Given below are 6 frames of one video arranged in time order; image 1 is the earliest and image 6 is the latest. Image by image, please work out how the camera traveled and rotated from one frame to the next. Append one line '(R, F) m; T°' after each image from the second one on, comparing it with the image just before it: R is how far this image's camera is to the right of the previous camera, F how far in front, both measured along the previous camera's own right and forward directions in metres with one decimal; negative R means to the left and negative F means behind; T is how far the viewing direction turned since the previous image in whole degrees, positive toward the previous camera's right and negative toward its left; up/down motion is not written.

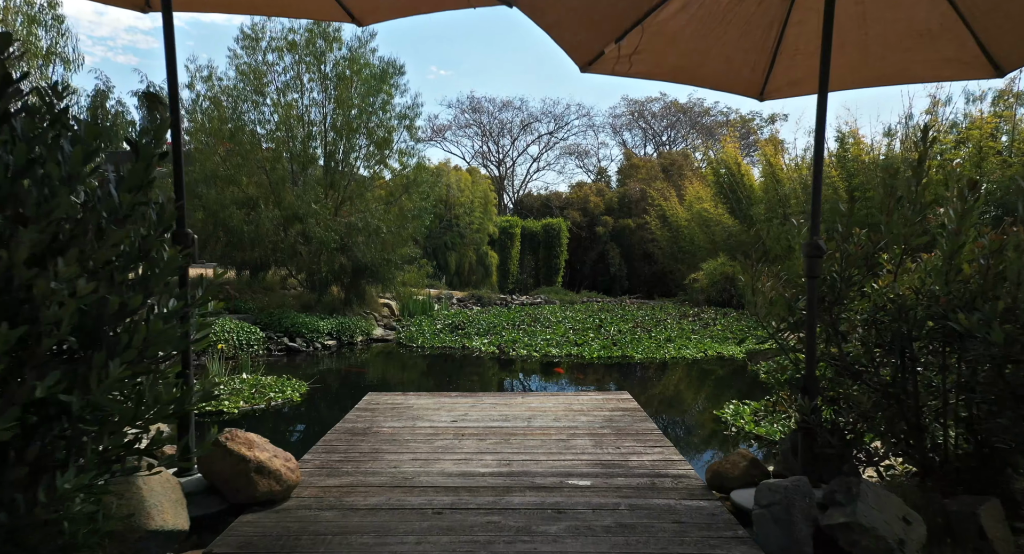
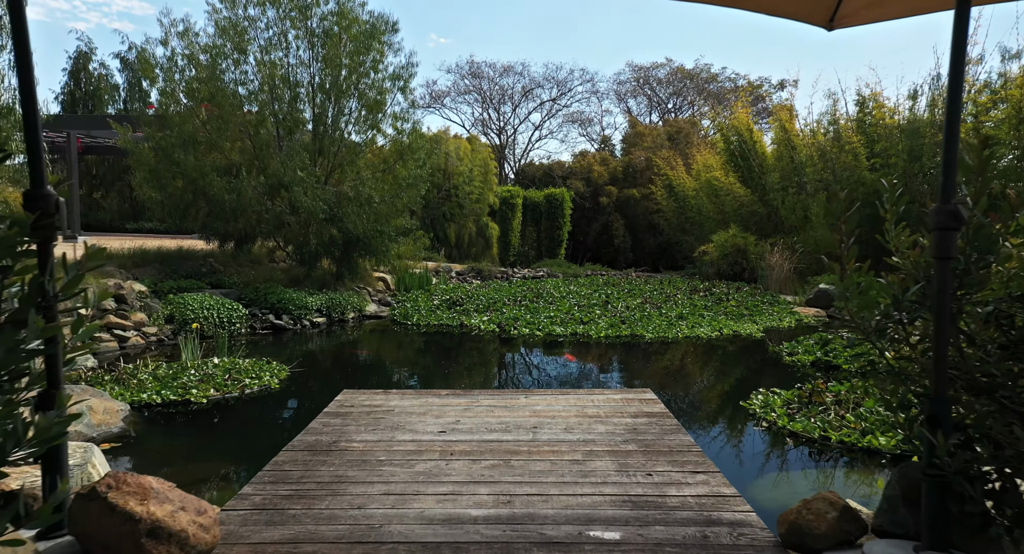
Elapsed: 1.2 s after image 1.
(0.0, +0.6) m; 0°
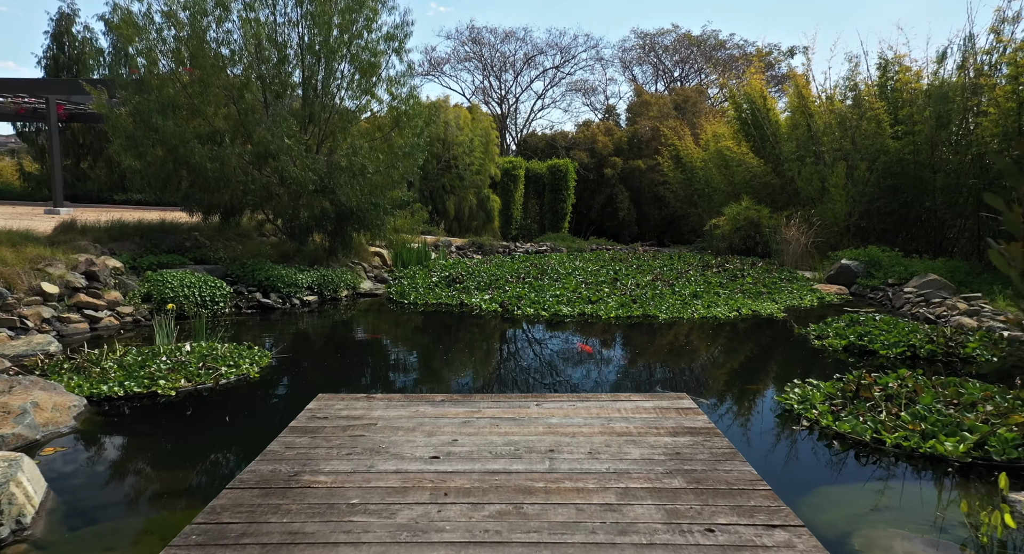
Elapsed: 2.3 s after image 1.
(0.0, +0.5) m; 0°
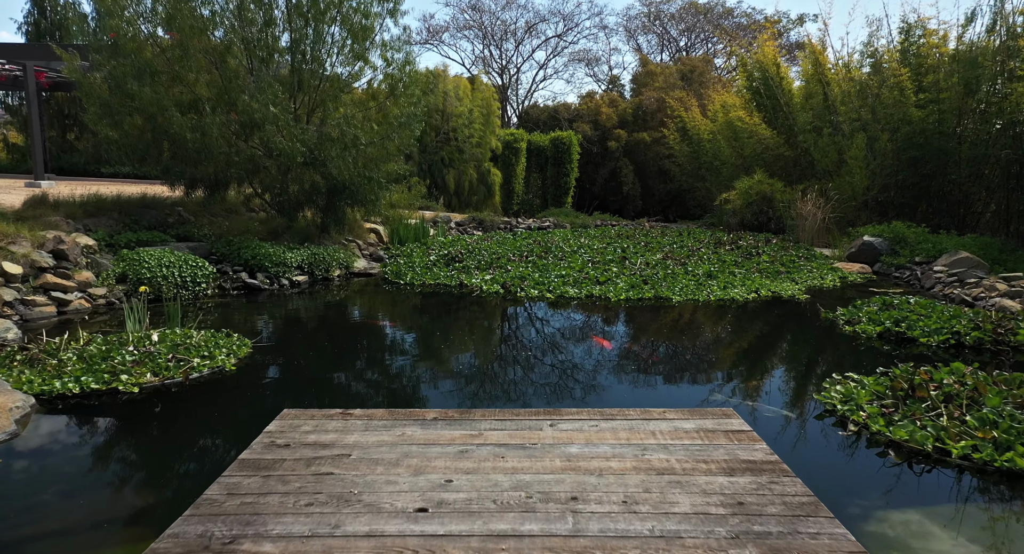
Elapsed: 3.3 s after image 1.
(0.0, +0.5) m; 0°
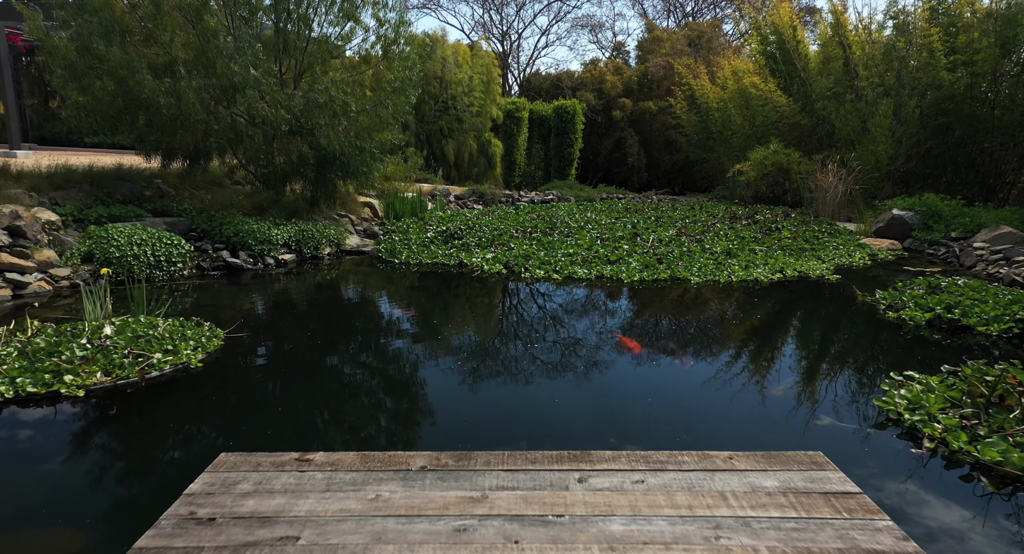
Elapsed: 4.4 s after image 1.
(0.0, +0.5) m; 0°
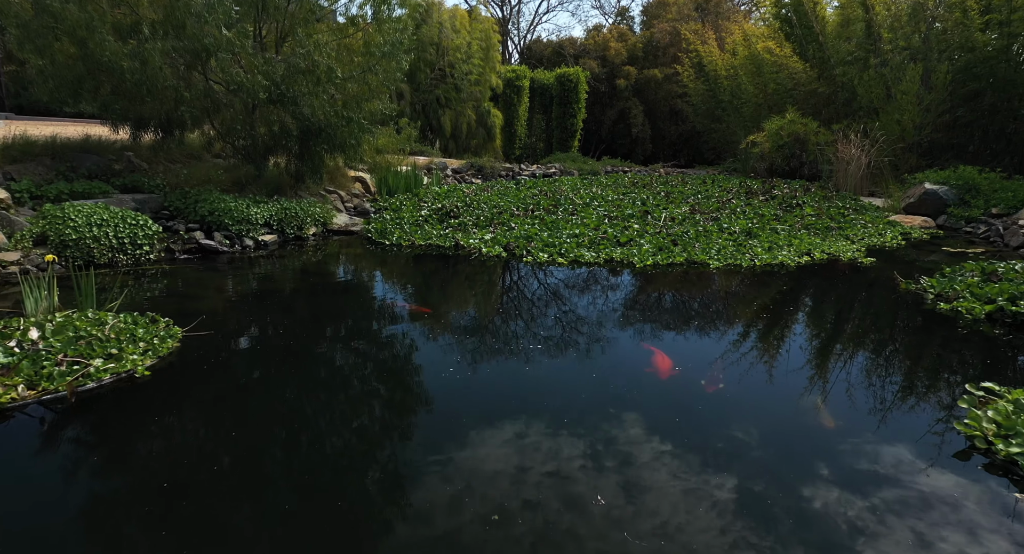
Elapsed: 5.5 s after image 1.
(0.0, +0.5) m; 0°
